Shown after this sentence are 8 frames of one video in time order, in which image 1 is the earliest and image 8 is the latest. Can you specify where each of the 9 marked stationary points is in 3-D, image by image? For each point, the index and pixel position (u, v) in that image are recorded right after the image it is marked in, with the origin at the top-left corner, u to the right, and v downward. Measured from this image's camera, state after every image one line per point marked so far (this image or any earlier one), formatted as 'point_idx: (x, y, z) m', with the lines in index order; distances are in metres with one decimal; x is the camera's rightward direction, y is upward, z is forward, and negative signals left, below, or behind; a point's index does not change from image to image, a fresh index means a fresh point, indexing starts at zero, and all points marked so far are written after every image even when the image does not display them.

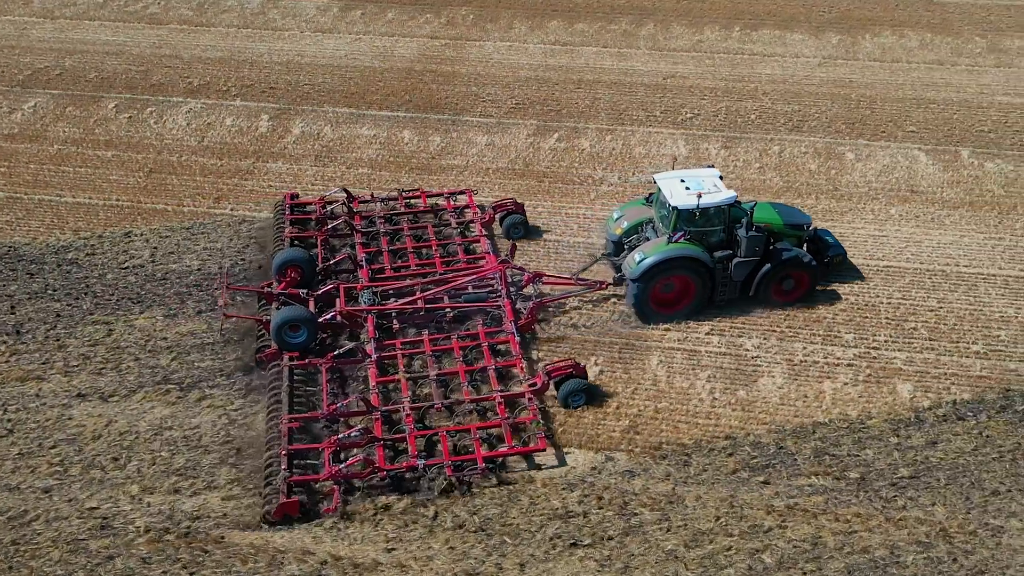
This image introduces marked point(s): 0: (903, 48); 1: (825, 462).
0: (+6.0, +3.7, +19.5) m
1: (+2.5, -1.4, +10.2) m
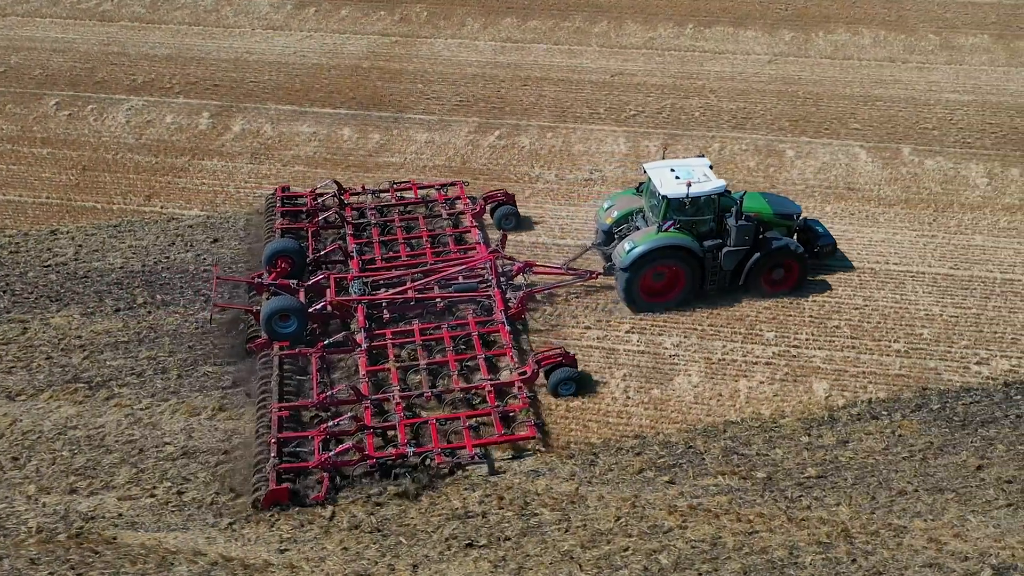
0: (+5.2, +3.7, +19.4) m
1: (+1.8, -1.4, +10.1) m
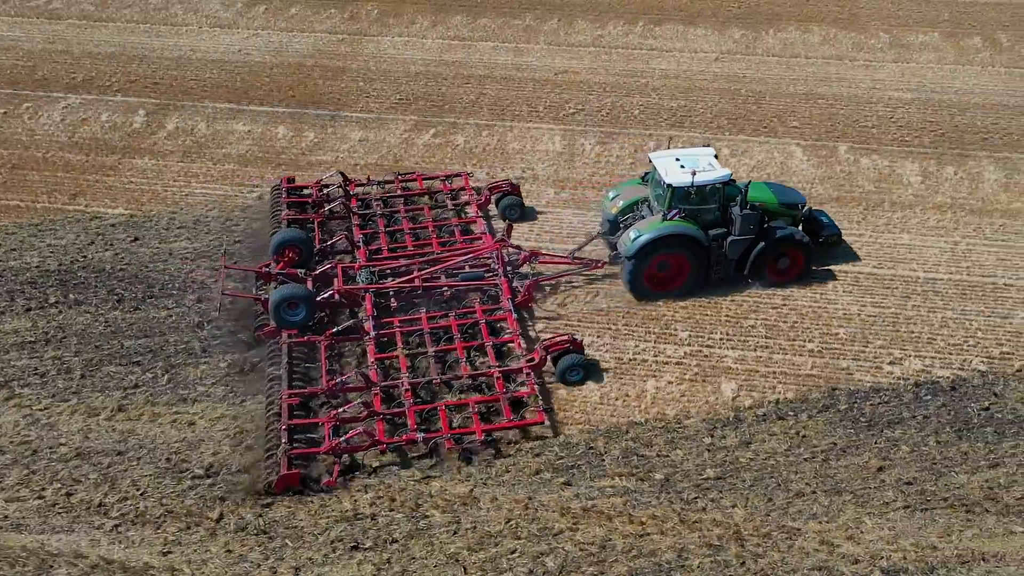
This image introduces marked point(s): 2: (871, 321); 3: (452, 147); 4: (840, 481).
0: (+4.4, +3.7, +19.3) m
1: (+1.0, -1.4, +10.0) m
2: (+3.4, -0.3, +11.9) m
3: (-0.7, +1.7, +15.7) m
4: (+2.5, -1.5, +9.7) m
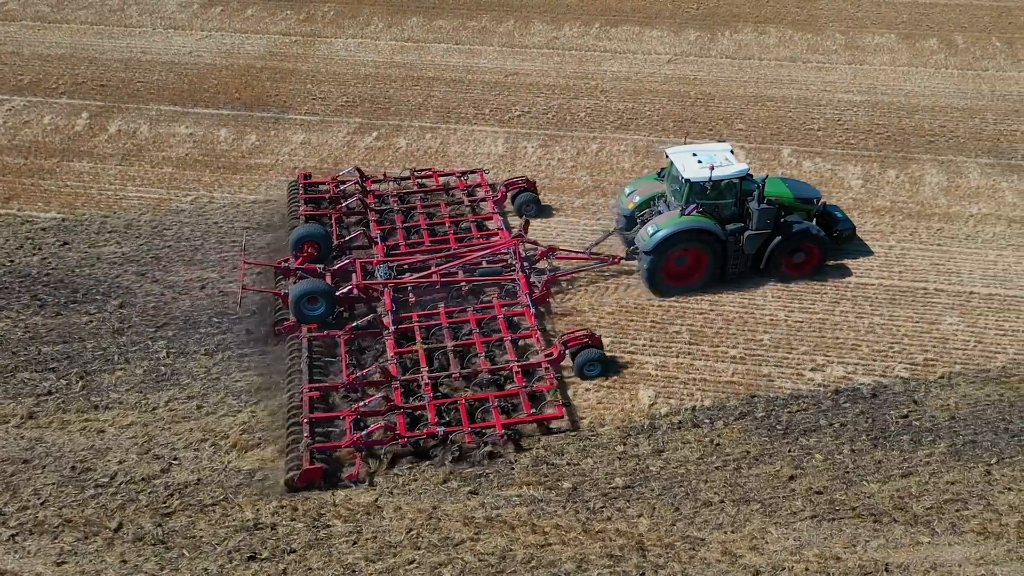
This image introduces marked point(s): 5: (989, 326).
0: (+3.7, +3.7, +19.2) m
1: (+0.2, -1.4, +9.9) m
2: (+2.6, -0.4, +11.8) m
3: (-1.5, +1.7, +15.6) m
4: (+1.8, -1.5, +9.6) m
5: (+4.4, -0.3, +11.8) m
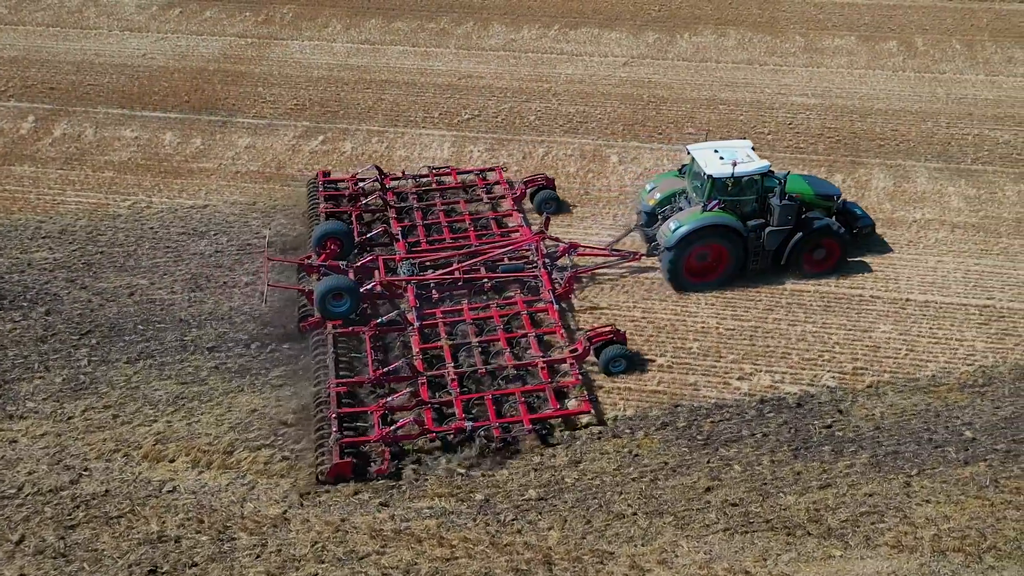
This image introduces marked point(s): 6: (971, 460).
0: (+3.1, +3.6, +19.0) m
1: (-0.4, -1.5, +9.8) m
2: (+2.0, -0.4, +11.7) m
3: (-2.1, +1.6, +15.4) m
4: (+1.1, -1.6, +9.5) m
5: (+3.7, -0.4, +11.6) m
6: (+3.6, -1.3, +9.9) m
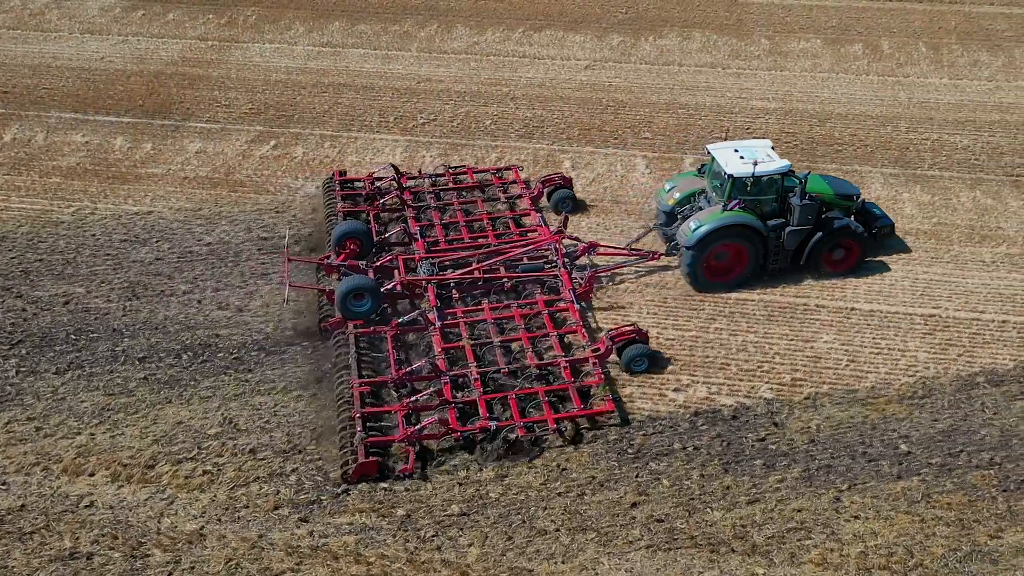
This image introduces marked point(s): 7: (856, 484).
0: (+2.5, +3.5, +18.9) m
1: (-1.0, -1.6, +9.6) m
2: (+1.4, -0.5, +11.5) m
3: (-2.7, +1.5, +15.3) m
4: (+0.6, -1.7, +9.3) m
5: (+3.2, -0.5, +11.4) m
6: (+3.0, -1.4, +9.7) m
7: (+2.6, -1.5, +9.6) m
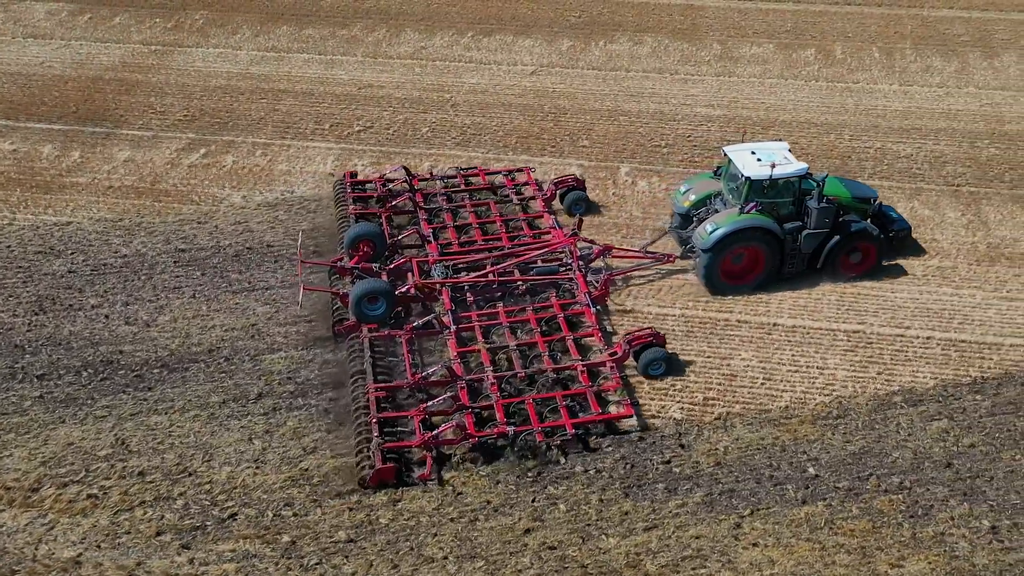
0: (+1.7, +3.4, +18.6) m
1: (-1.8, -1.7, +9.3) m
2: (+0.6, -0.6, +11.2) m
3: (-3.5, +1.4, +15.0) m
4: (-0.2, -1.8, +9.0) m
5: (+2.4, -0.6, +11.1) m
6: (+2.2, -1.6, +9.4) m
7: (+1.8, -1.6, +9.3) m
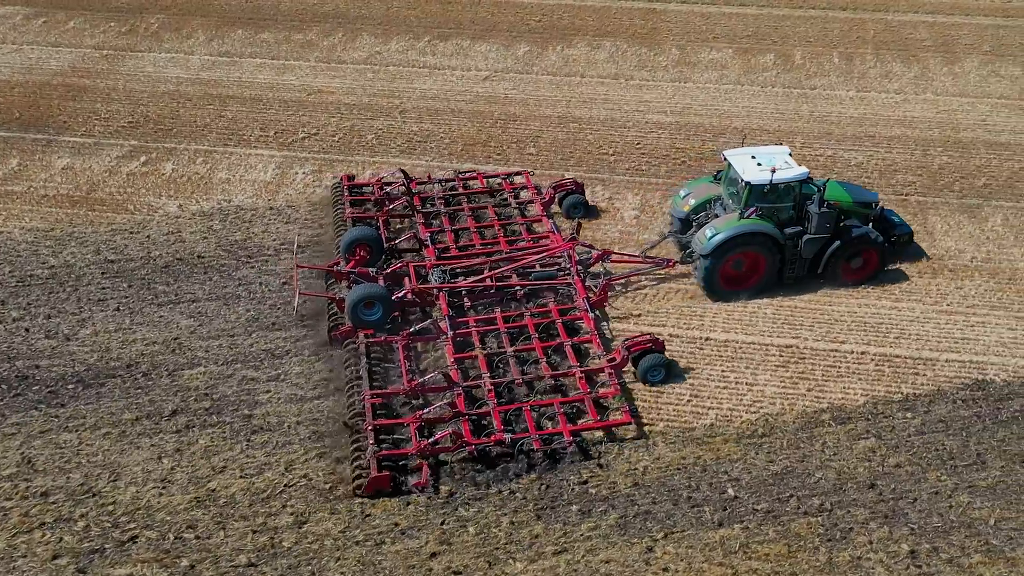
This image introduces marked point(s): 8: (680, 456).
0: (+1.1, +3.3, +18.3) m
1: (-2.5, -1.8, +9.1) m
2: (0.0, -0.8, +10.9) m
3: (-4.1, +1.3, +14.7) m
4: (-0.9, -1.9, +8.8) m
5: (+1.7, -0.8, +10.9) m
6: (+1.5, -1.7, +9.2) m
7: (+1.2, -1.7, +9.1) m
8: (+1.3, -1.3, +9.9) m
